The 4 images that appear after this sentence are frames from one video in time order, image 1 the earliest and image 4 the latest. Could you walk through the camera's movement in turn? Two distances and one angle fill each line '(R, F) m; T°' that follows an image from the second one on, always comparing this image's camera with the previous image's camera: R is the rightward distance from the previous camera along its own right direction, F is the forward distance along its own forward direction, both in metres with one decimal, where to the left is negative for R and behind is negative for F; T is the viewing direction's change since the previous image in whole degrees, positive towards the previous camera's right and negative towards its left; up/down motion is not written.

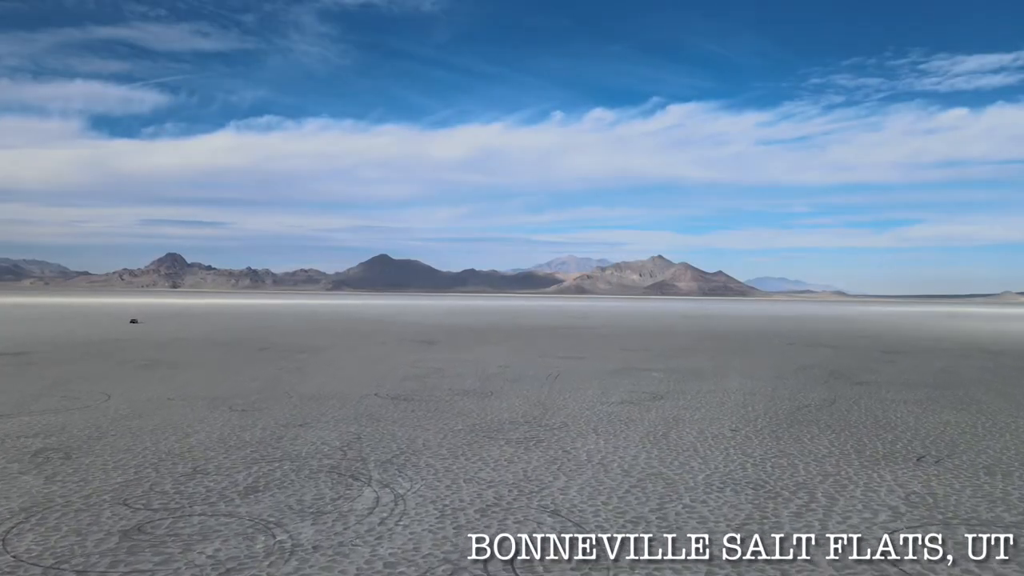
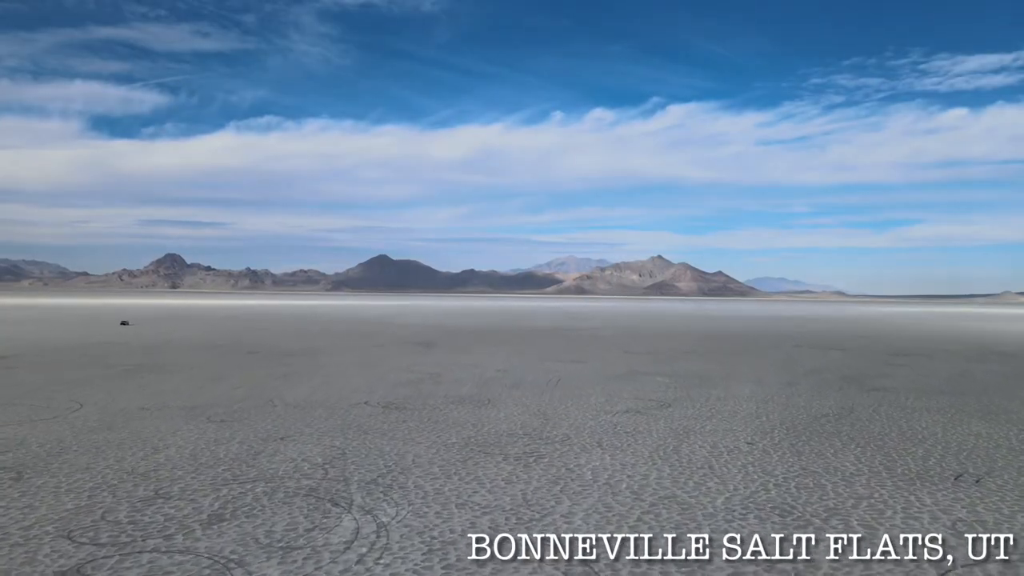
(0.0, +0.8) m; 0°
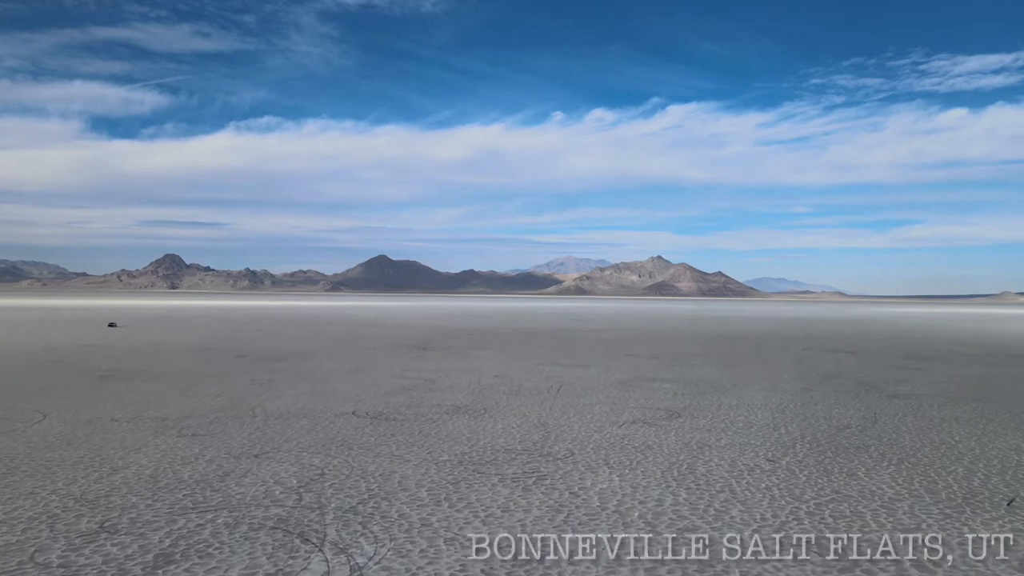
(0.0, +0.9) m; 0°
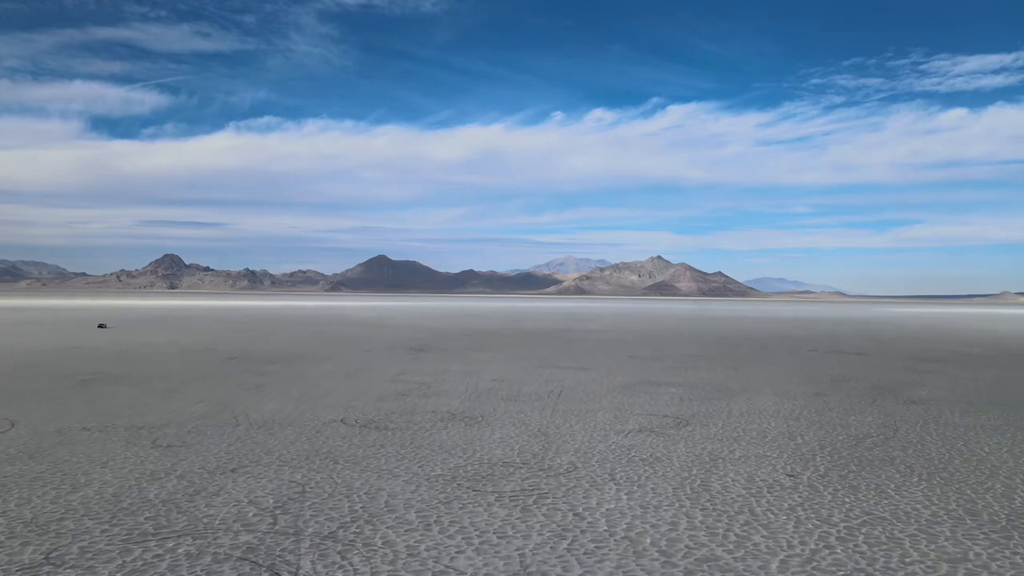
(0.0, +0.7) m; 0°
